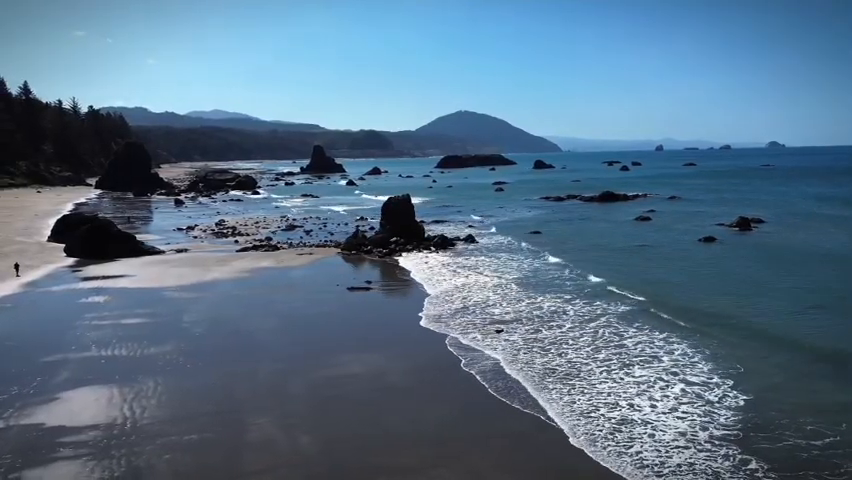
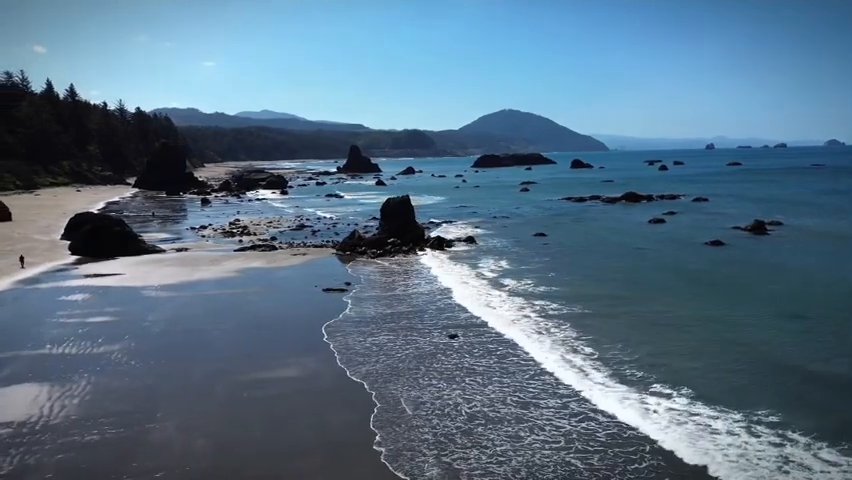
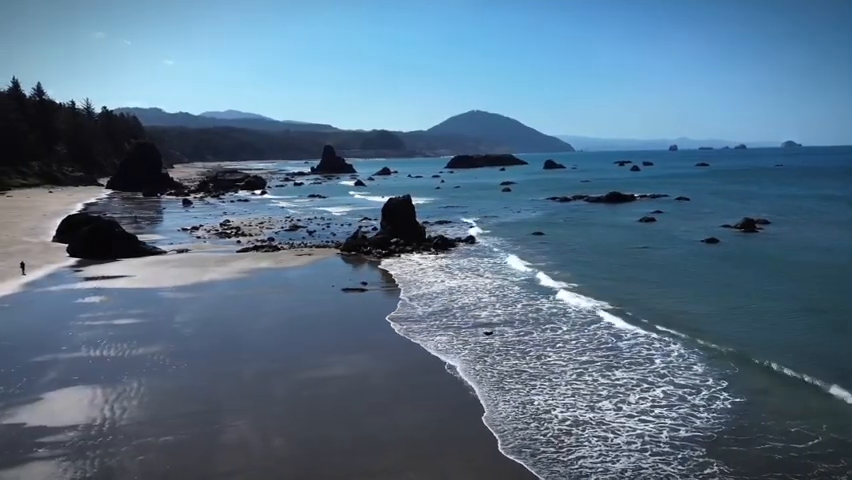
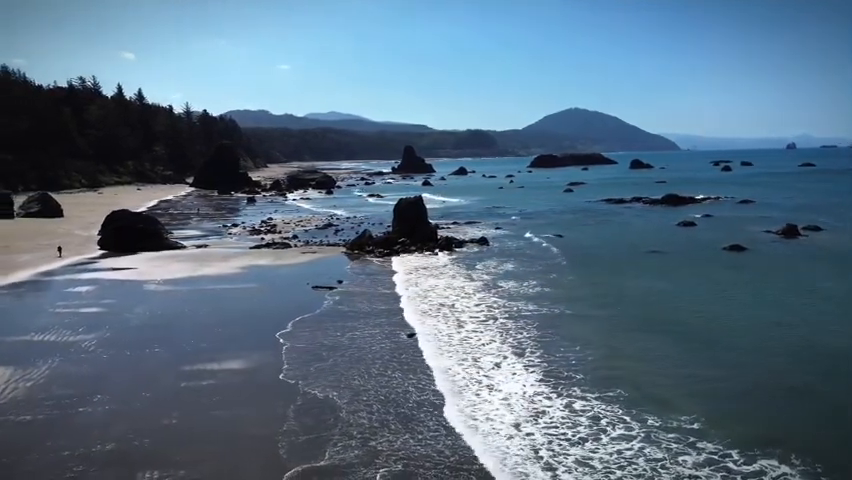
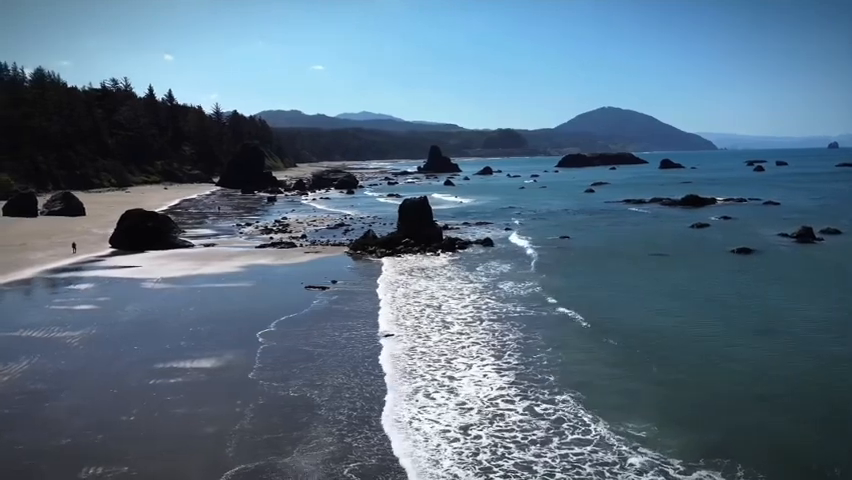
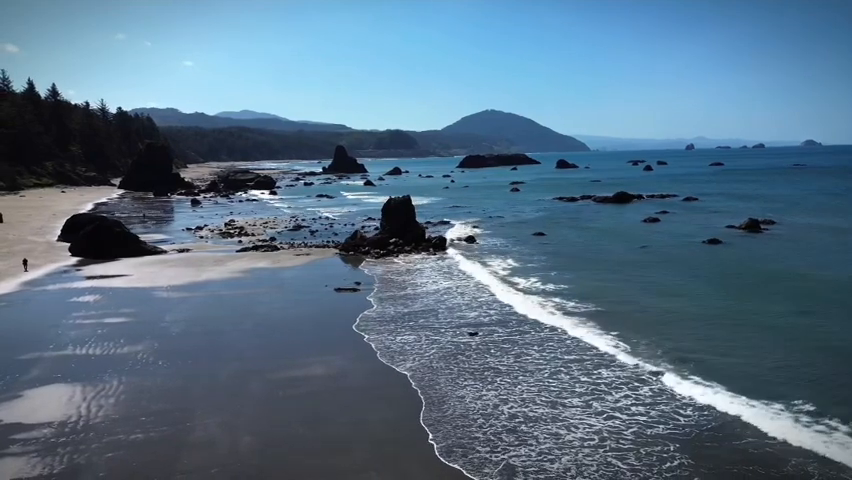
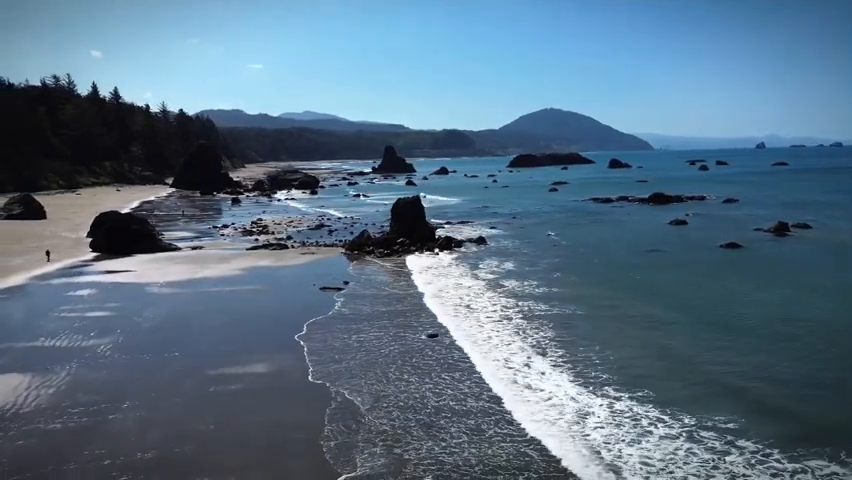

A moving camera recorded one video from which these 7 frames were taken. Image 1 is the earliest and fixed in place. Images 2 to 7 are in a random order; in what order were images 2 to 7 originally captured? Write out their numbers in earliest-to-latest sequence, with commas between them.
3, 6, 2, 7, 4, 5
